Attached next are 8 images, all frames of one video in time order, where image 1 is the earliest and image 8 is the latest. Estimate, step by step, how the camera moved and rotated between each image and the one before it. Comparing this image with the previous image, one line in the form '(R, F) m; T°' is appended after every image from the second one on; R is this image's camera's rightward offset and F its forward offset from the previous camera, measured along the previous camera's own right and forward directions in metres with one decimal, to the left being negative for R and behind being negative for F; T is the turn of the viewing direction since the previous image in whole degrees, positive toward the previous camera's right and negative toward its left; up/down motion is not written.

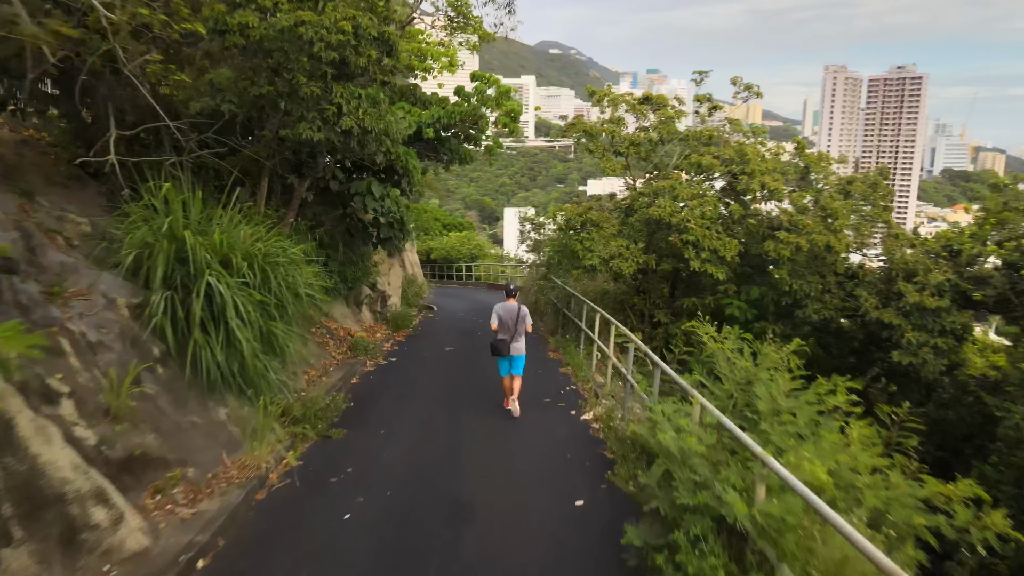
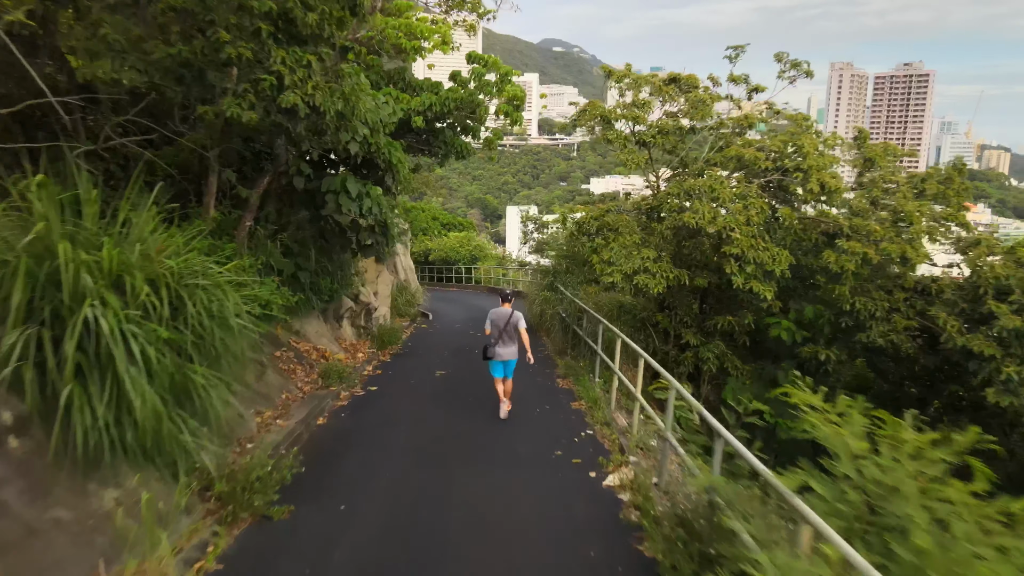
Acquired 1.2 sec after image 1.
(0.0, +1.5) m; 0°
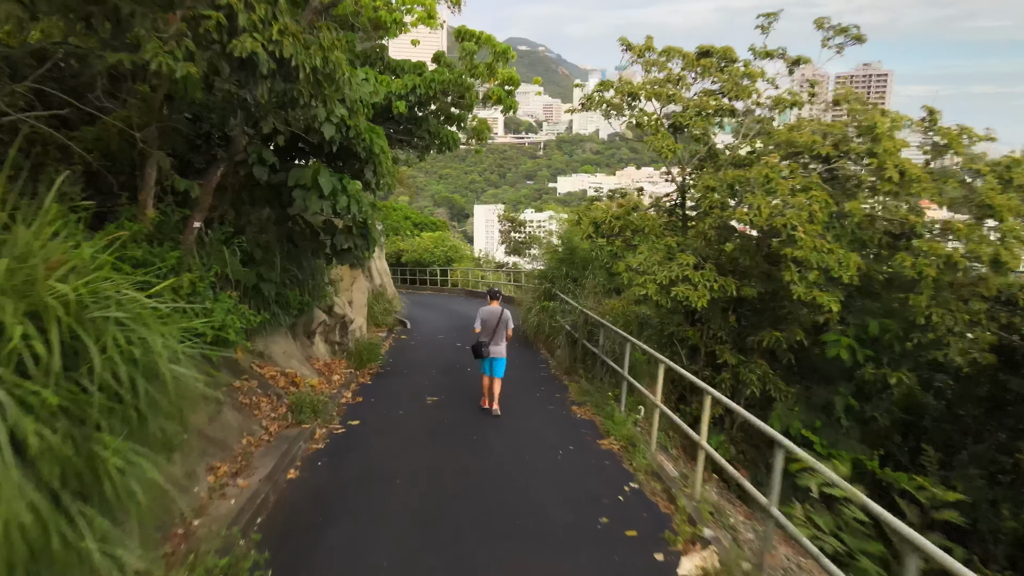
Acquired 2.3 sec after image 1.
(-0.4, +1.3) m; +3°
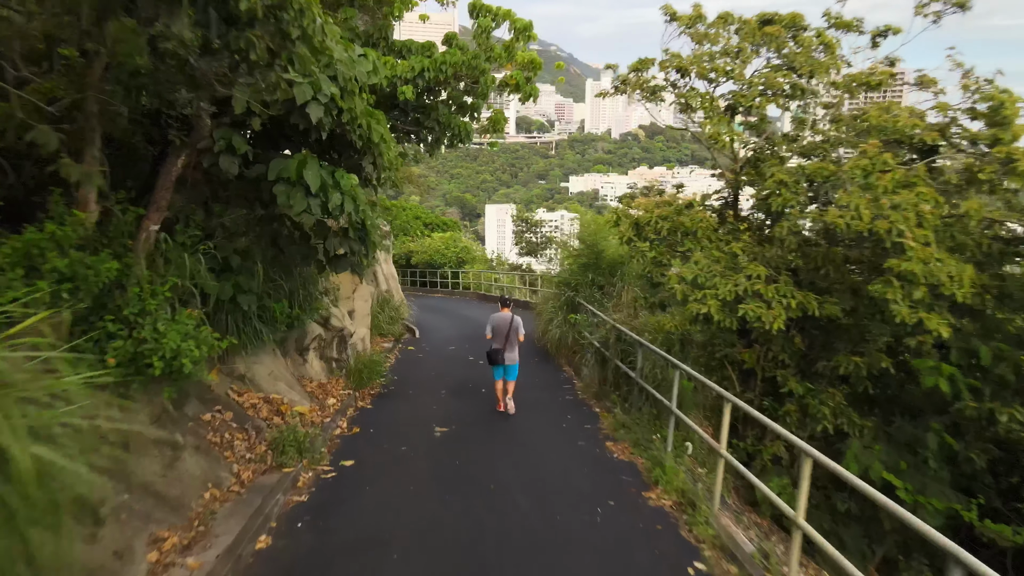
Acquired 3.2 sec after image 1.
(-0.1, +1.1) m; -1°
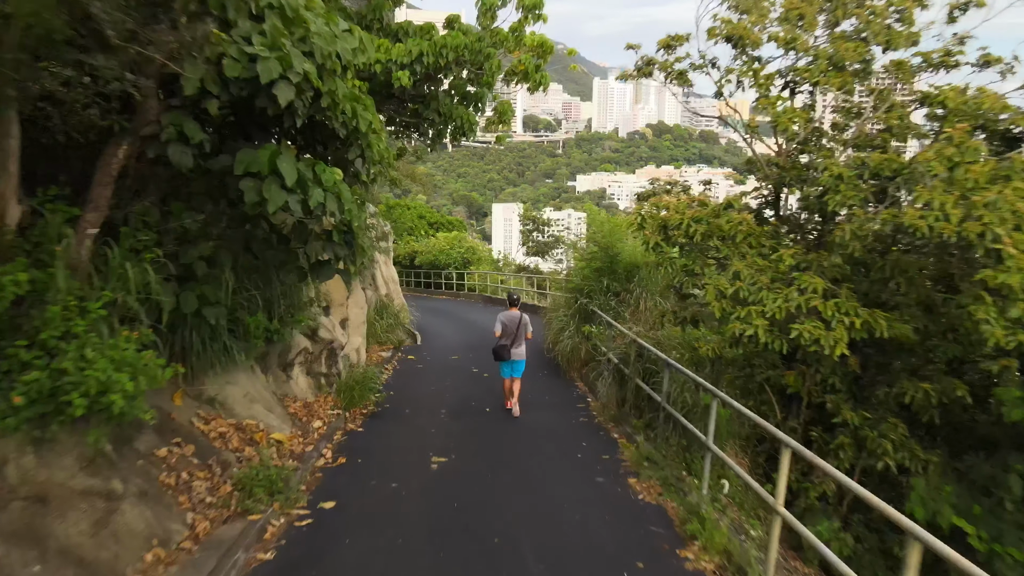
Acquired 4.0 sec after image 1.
(0.0, +0.8) m; -1°
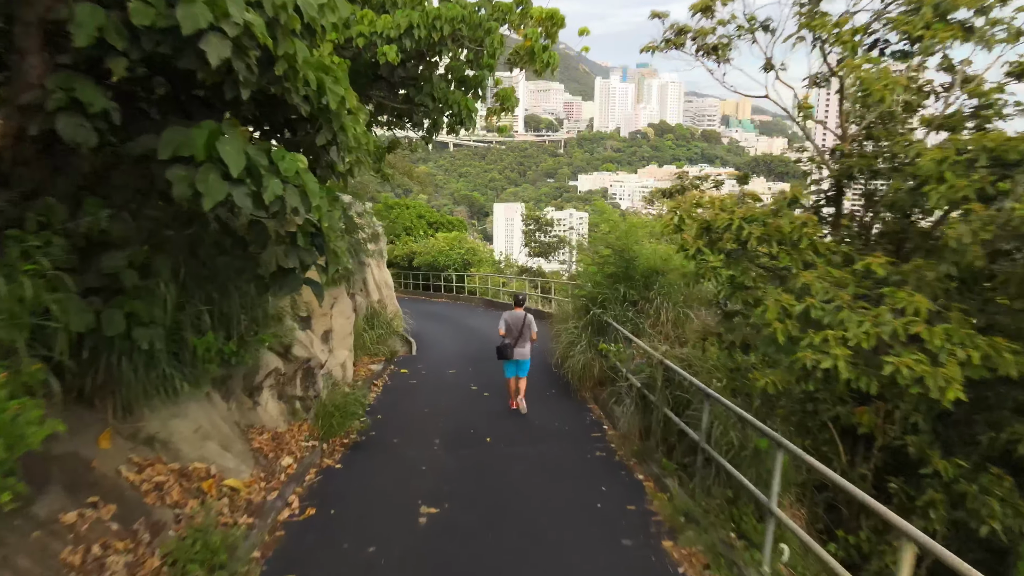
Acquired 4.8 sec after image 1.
(0.0, +1.0) m; 0°
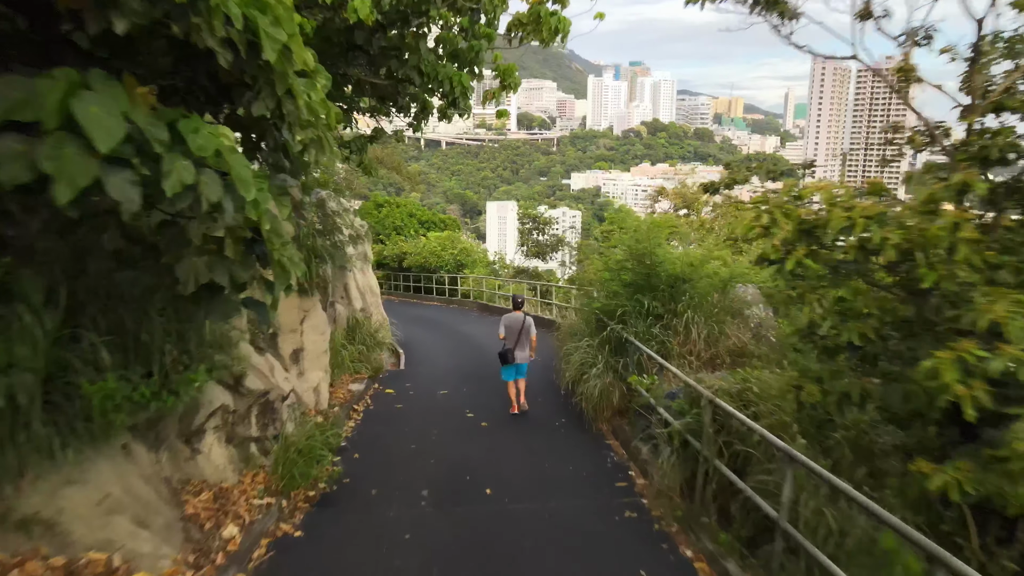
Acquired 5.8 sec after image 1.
(-0.1, +1.2) m; +1°
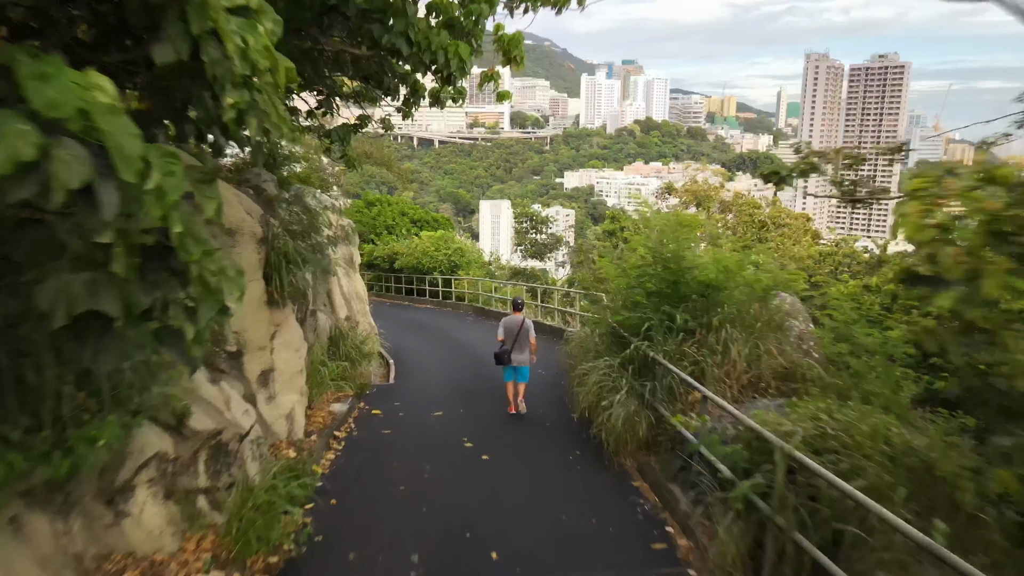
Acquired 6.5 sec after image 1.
(-0.1, +1.0) m; +1°
